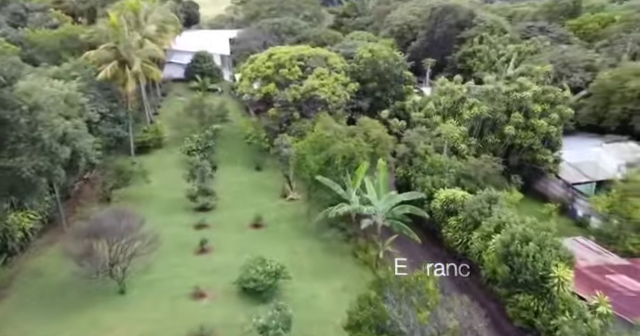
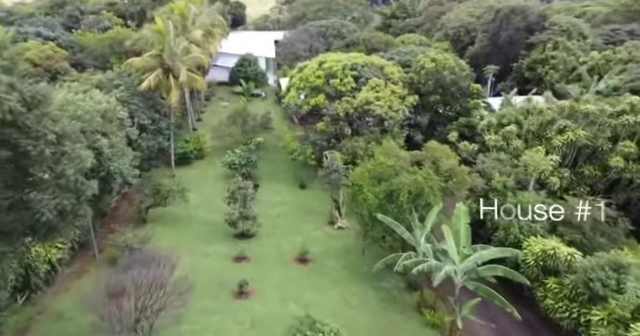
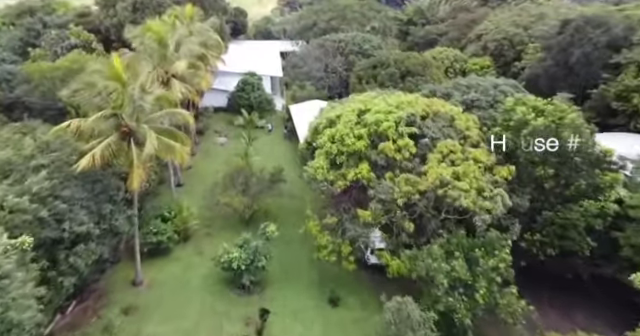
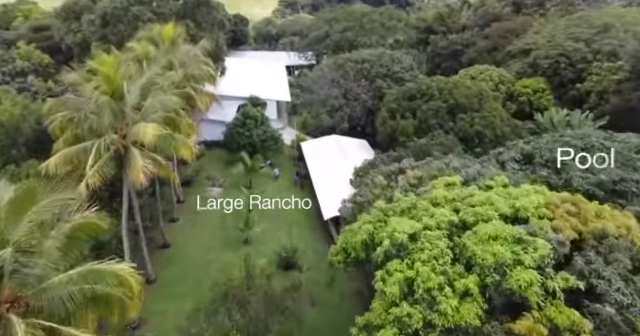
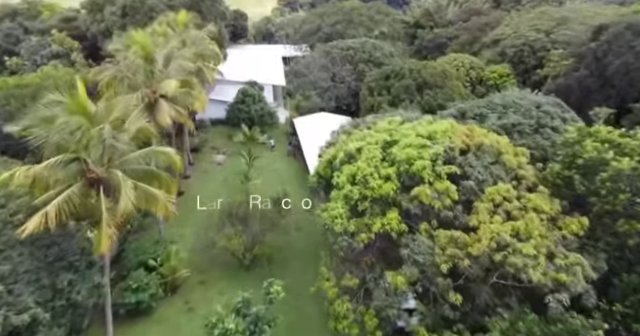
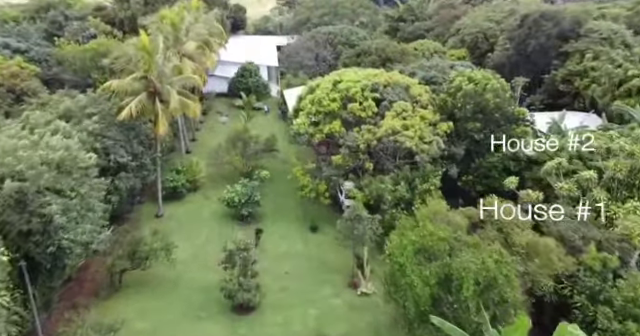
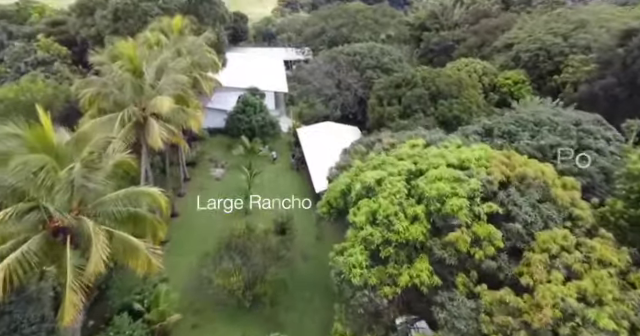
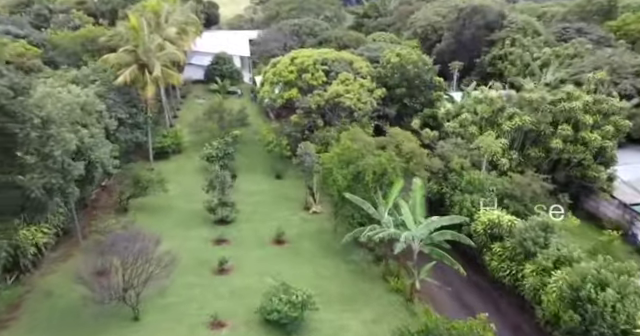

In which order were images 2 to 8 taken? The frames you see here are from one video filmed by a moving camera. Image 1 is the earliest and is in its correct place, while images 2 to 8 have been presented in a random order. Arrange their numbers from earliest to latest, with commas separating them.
8, 2, 6, 3, 5, 7, 4
